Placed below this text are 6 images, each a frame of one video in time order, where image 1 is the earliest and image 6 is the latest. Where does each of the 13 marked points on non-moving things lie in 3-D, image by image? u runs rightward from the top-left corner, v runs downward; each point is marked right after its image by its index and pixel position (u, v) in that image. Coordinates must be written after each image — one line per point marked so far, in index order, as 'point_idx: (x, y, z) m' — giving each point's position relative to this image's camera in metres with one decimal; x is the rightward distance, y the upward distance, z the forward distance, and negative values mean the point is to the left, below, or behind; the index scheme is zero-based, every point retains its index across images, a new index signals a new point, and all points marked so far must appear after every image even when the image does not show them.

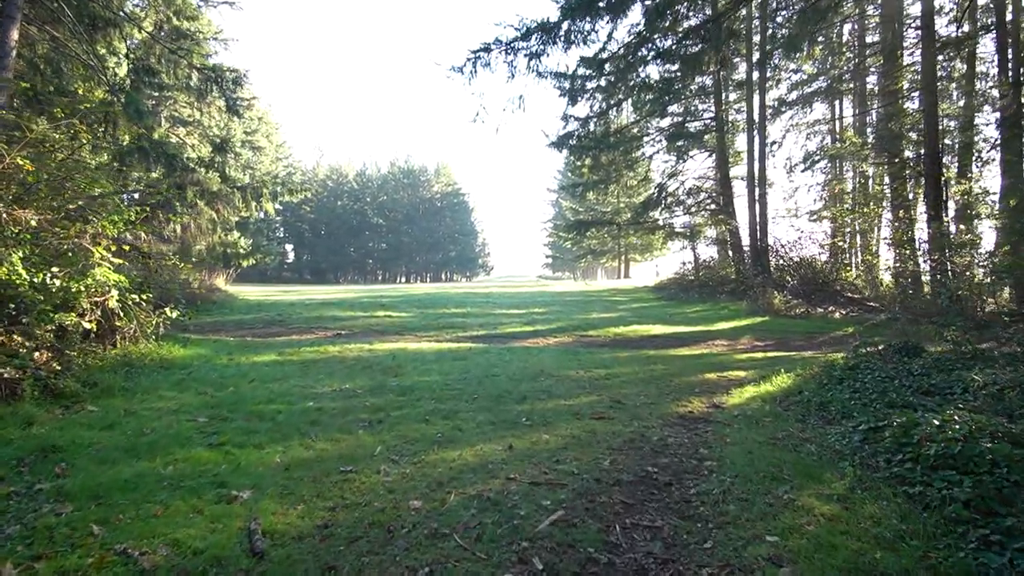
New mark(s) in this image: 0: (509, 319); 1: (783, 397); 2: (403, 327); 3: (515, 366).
0: (-0.1, -0.7, +12.8) m
1: (+2.5, -1.0, +5.2) m
2: (-2.1, -0.7, +11.0) m
3: (0.0, -0.9, +6.8) m
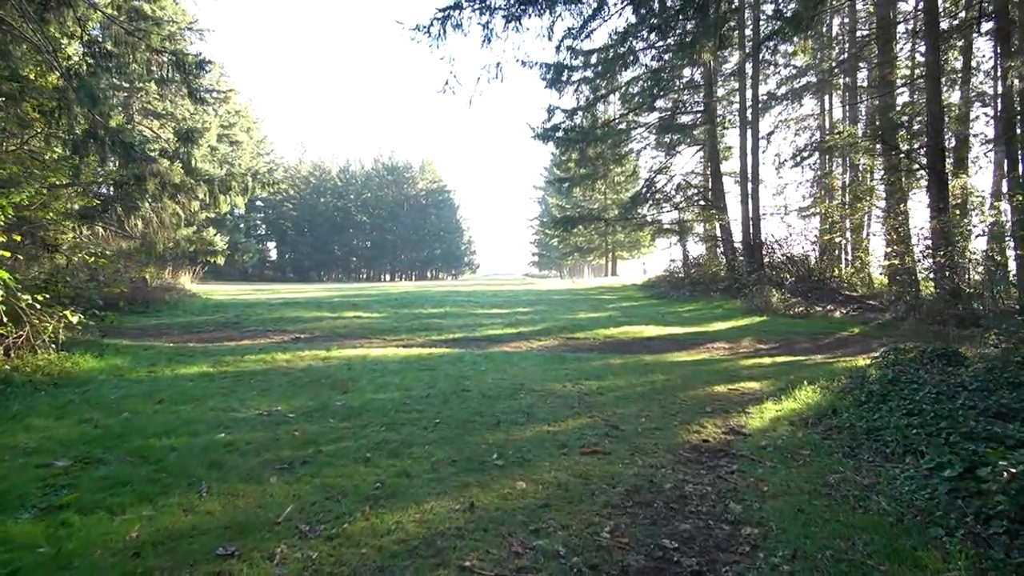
0: (-0.5, -0.6, +11.8) m
1: (+2.3, -1.0, +4.3) m
2: (-2.4, -0.7, +9.9) m
3: (-0.2, -0.9, +5.8) m
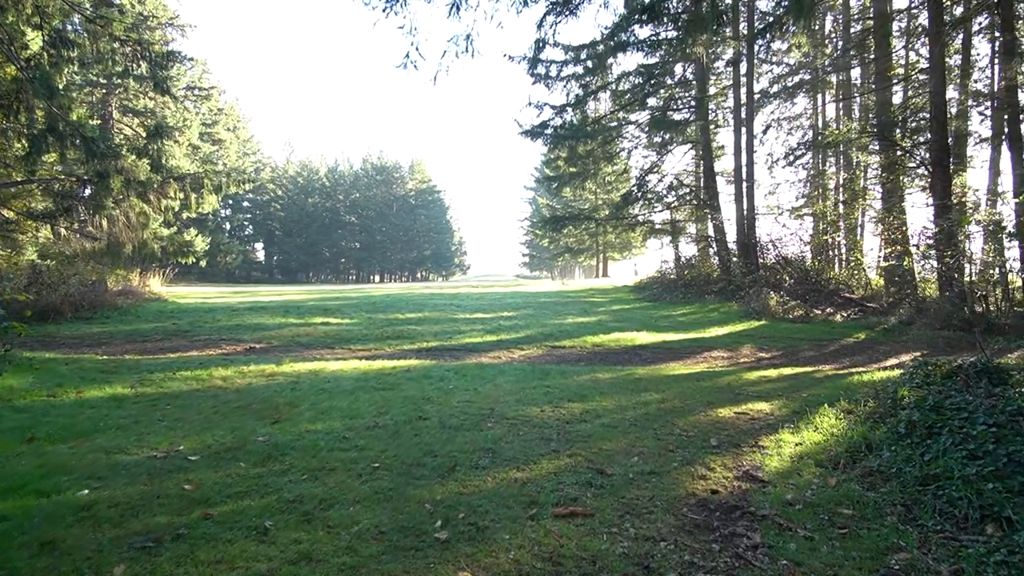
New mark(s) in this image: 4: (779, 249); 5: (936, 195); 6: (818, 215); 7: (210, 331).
0: (-0.8, -0.7, +11.0) m
1: (+2.0, -1.1, +3.5) m
2: (-2.7, -0.8, +9.0) m
3: (-0.5, -1.0, +4.9) m
4: (+7.8, +1.1, +16.7) m
5: (+9.8, +2.2, +13.2) m
6: (+8.6, +2.0, +16.2) m
7: (-4.9, -0.7, +9.3) m
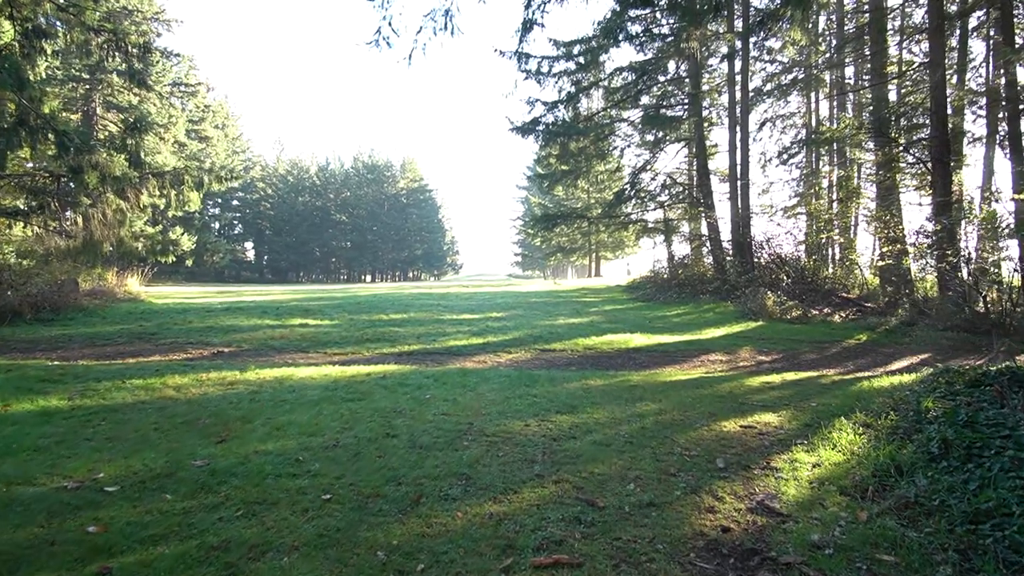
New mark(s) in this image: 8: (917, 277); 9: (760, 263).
0: (-1.0, -0.7, +10.5) m
1: (+1.9, -1.1, +3.0) m
2: (-2.9, -0.8, +8.5) m
3: (-0.6, -1.0, +4.4) m
4: (+7.5, +1.2, +16.3) m
5: (+9.5, +2.2, +12.9) m
6: (+8.3, +2.0, +15.8) m
7: (-5.1, -0.7, +8.8) m
8: (+8.6, +0.3, +12.7) m
9: (+7.3, +0.7, +16.8) m
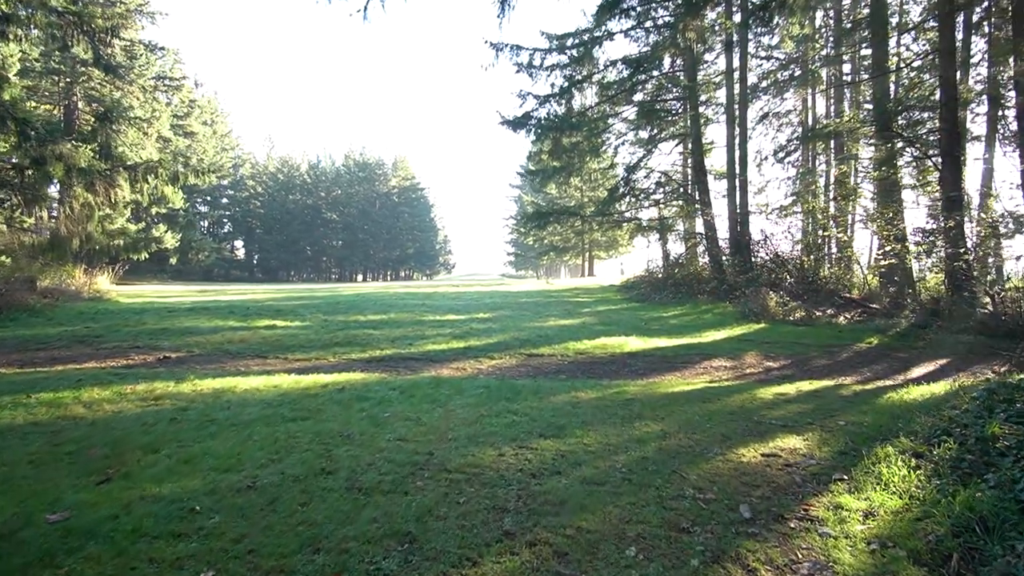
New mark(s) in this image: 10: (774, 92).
0: (-1.3, -0.7, +9.7) m
1: (+1.8, -1.0, +2.2) m
2: (-3.1, -0.8, +7.7) m
3: (-0.8, -1.0, +3.6) m
4: (+7.2, +1.2, +15.6) m
5: (+9.3, +2.2, +12.2) m
6: (+8.0, +2.0, +15.1) m
7: (-5.3, -0.7, +7.9) m
8: (+8.3, +0.3, +12.0) m
9: (+7.0, +0.7, +16.1) m
10: (+9.0, +6.8, +19.4) m
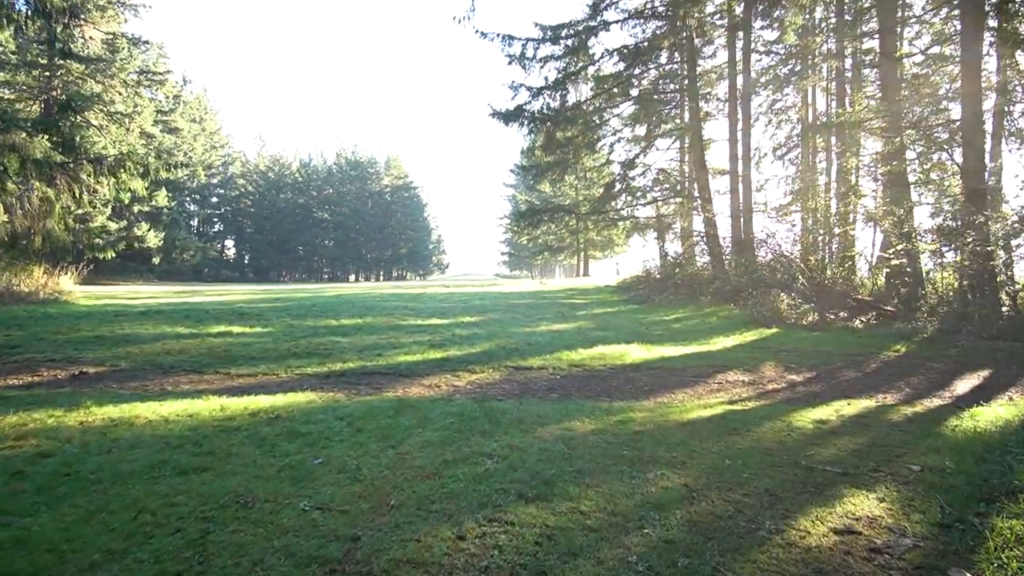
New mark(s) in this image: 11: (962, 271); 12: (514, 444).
0: (-1.5, -0.7, +8.6) m
1: (+1.6, -1.1, +1.2) m
2: (-3.3, -0.8, +6.6) m
3: (-1.0, -1.0, +2.6) m
4: (+6.9, +1.1, +14.6) m
5: (+9.1, +2.1, +11.2) m
6: (+7.7, +2.0, +14.1) m
7: (-5.5, -0.7, +6.8) m
8: (+8.1, +0.2, +11.0) m
9: (+6.7, +0.7, +15.1) m
10: (+8.8, +6.8, +18.5) m
11: (+8.1, +0.3, +10.1) m
12: (0.0, -1.0, +3.7) m
